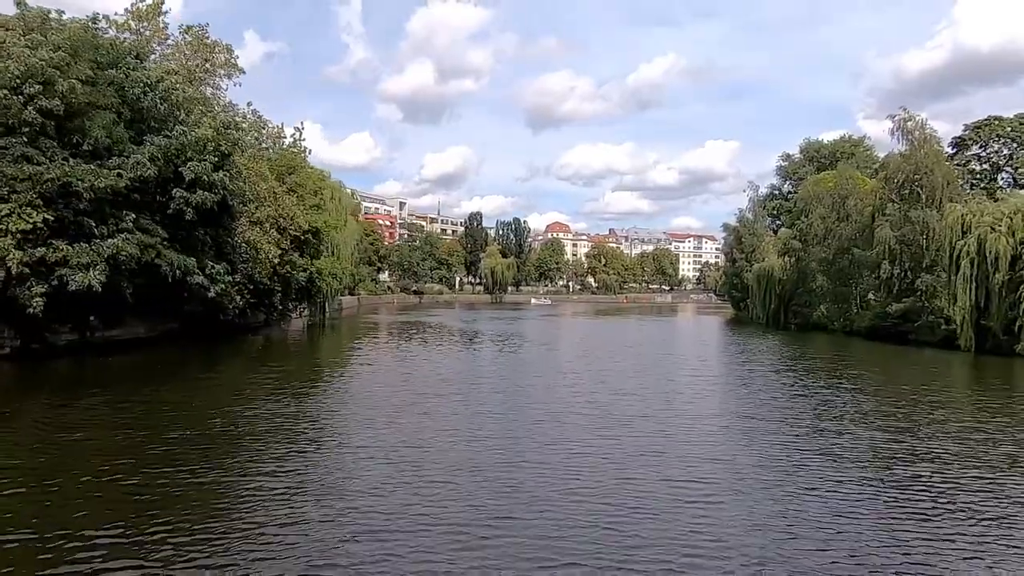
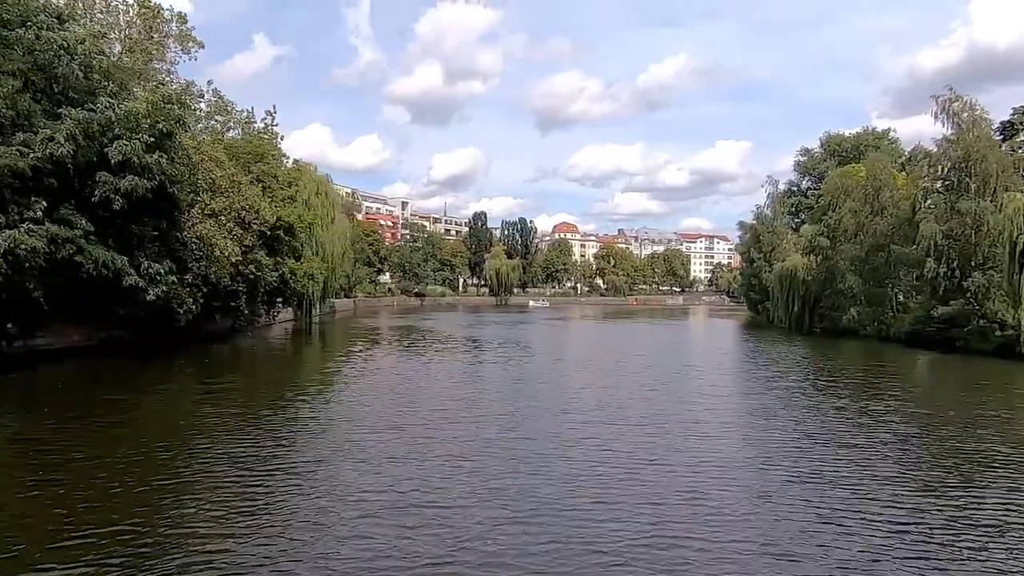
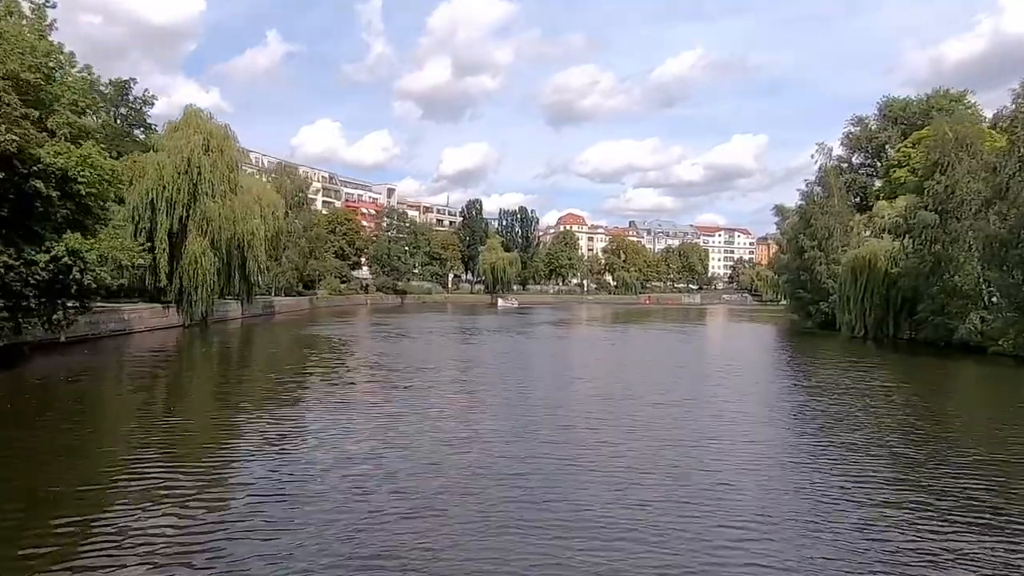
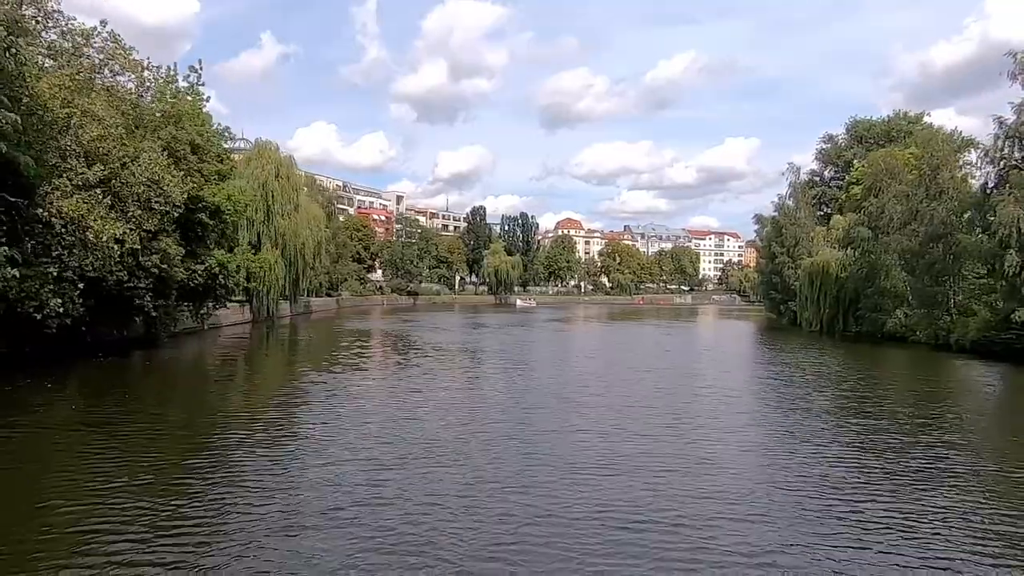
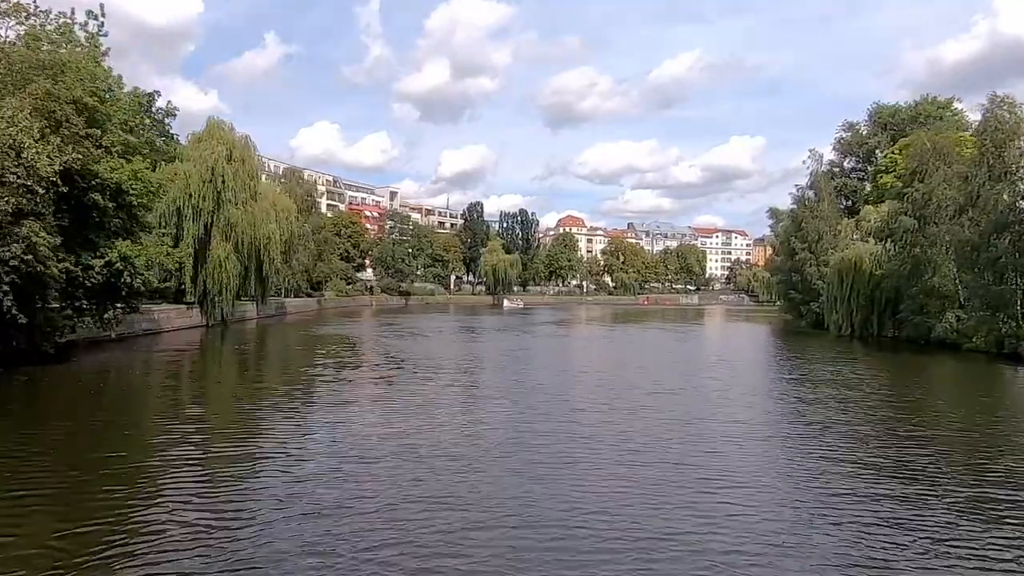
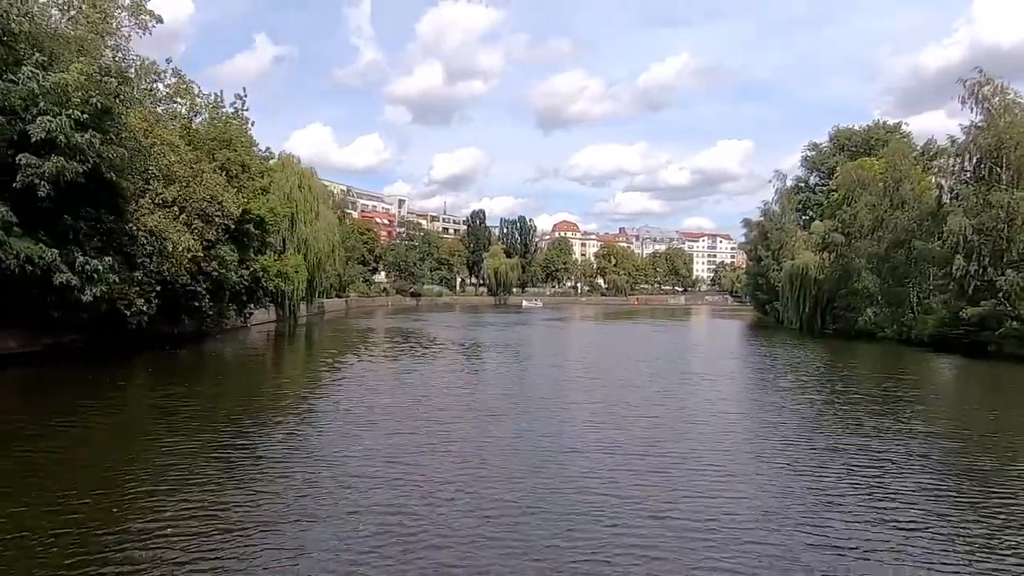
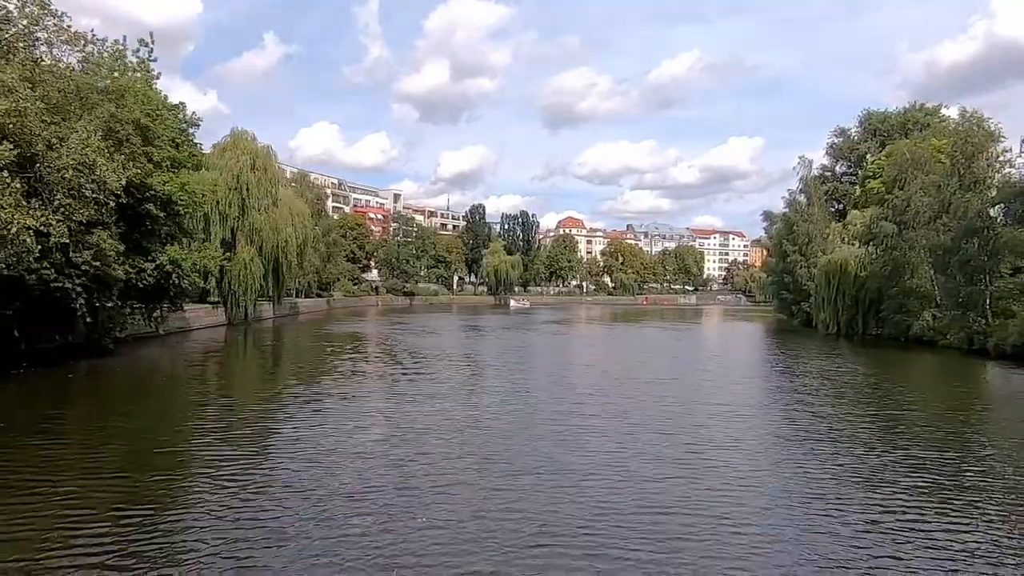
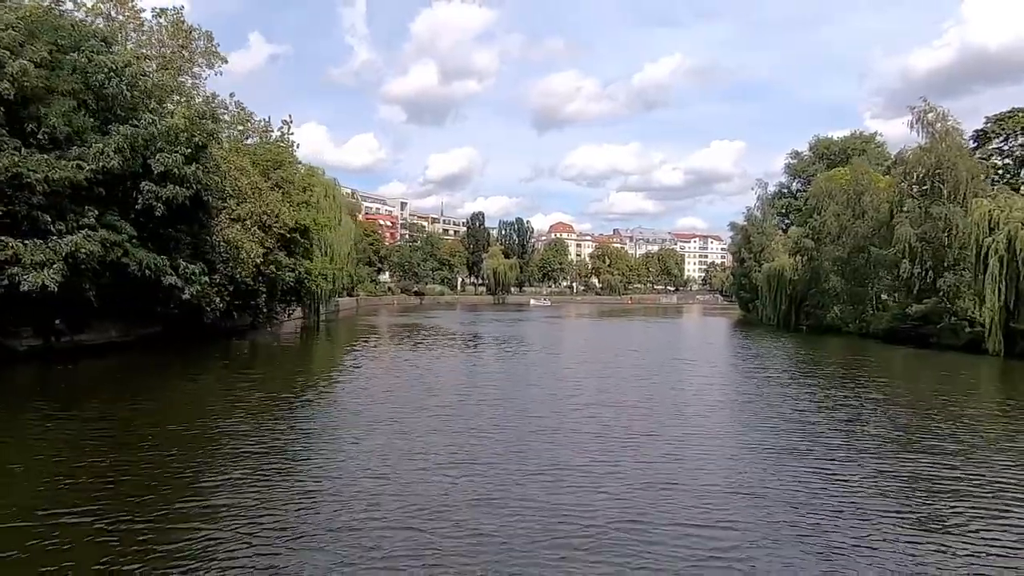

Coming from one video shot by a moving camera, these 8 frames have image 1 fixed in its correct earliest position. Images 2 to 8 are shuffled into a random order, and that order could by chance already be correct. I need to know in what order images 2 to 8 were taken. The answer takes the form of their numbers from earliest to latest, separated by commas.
8, 2, 6, 4, 7, 5, 3
